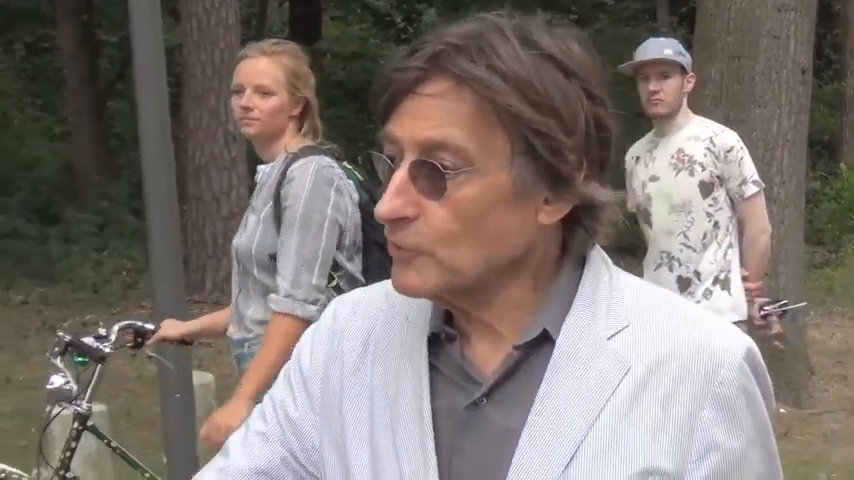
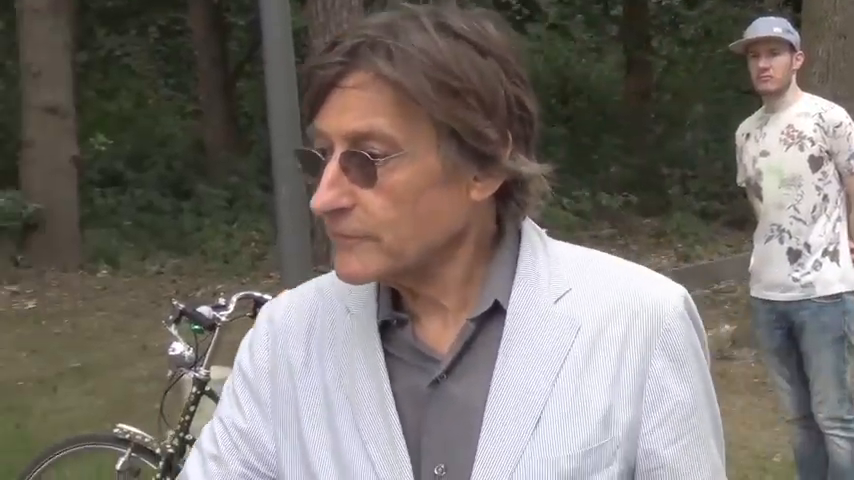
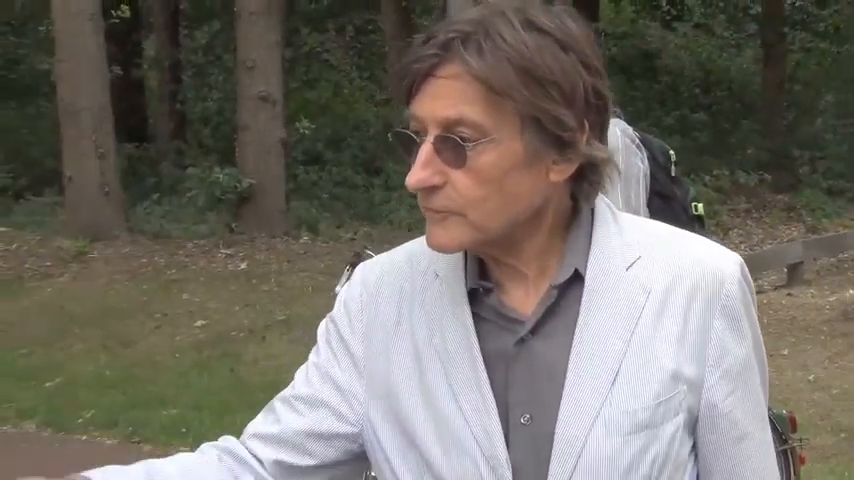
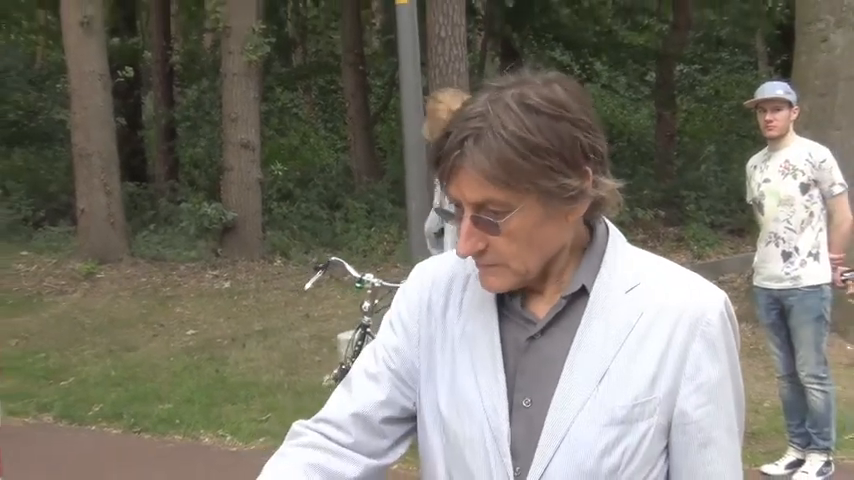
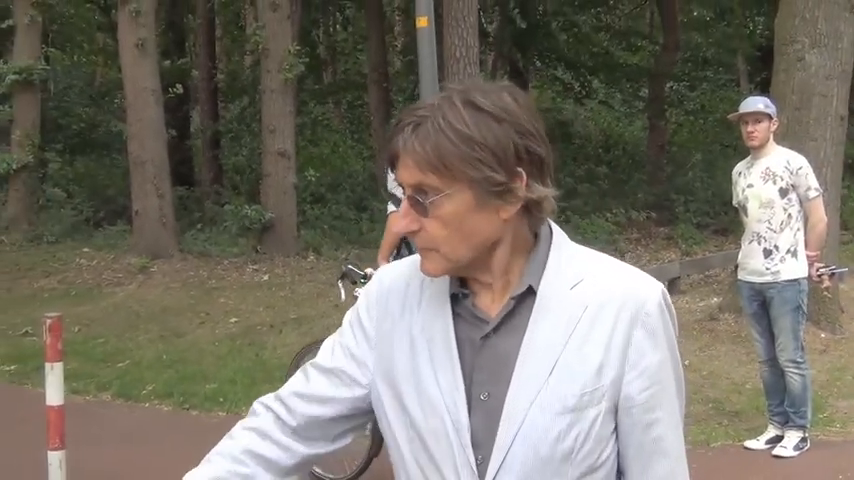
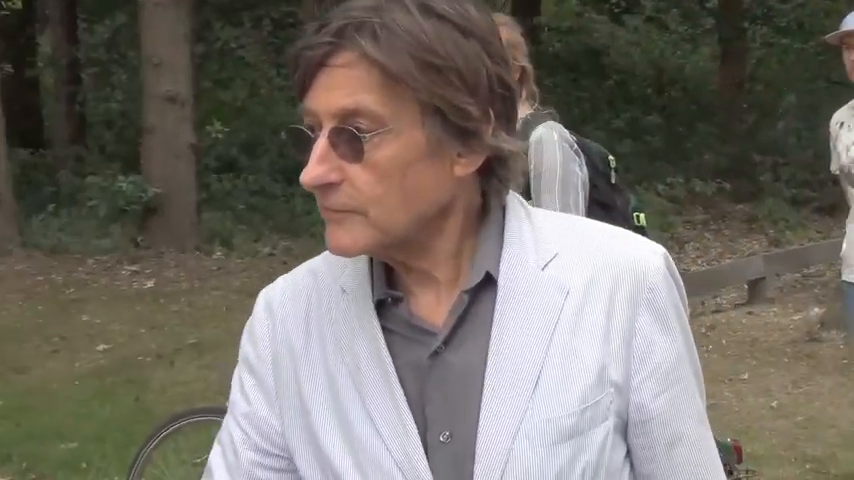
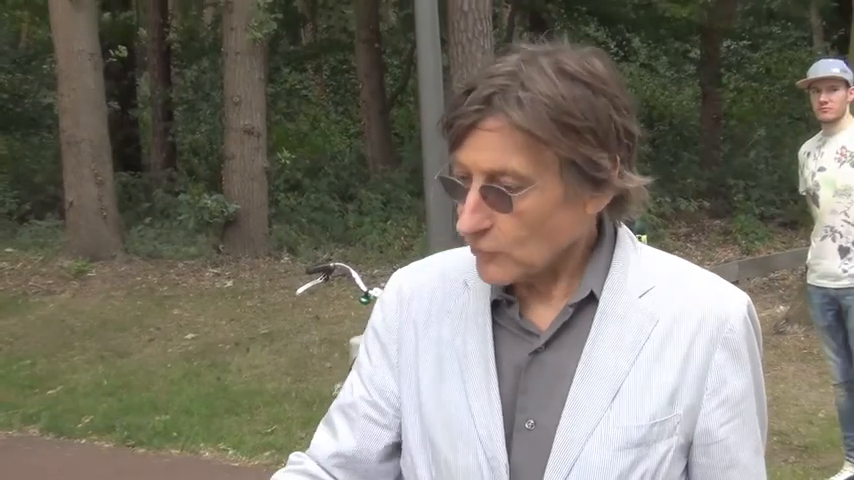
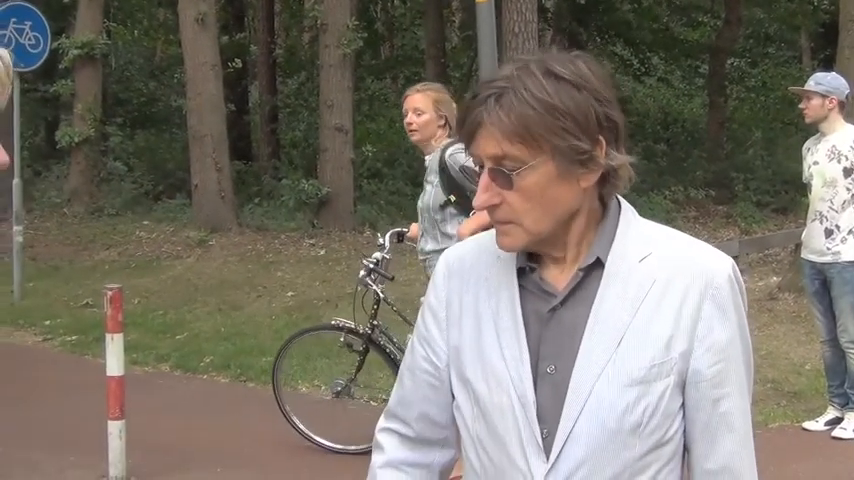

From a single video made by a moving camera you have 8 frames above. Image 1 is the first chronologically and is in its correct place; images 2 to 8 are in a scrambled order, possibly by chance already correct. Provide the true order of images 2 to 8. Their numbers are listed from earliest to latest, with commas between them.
2, 6, 3, 7, 4, 5, 8
